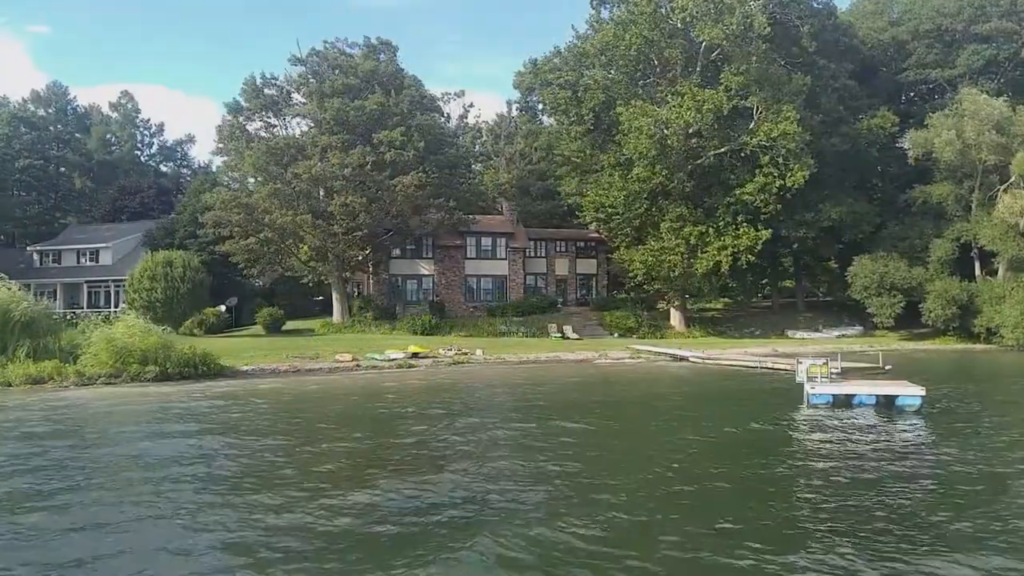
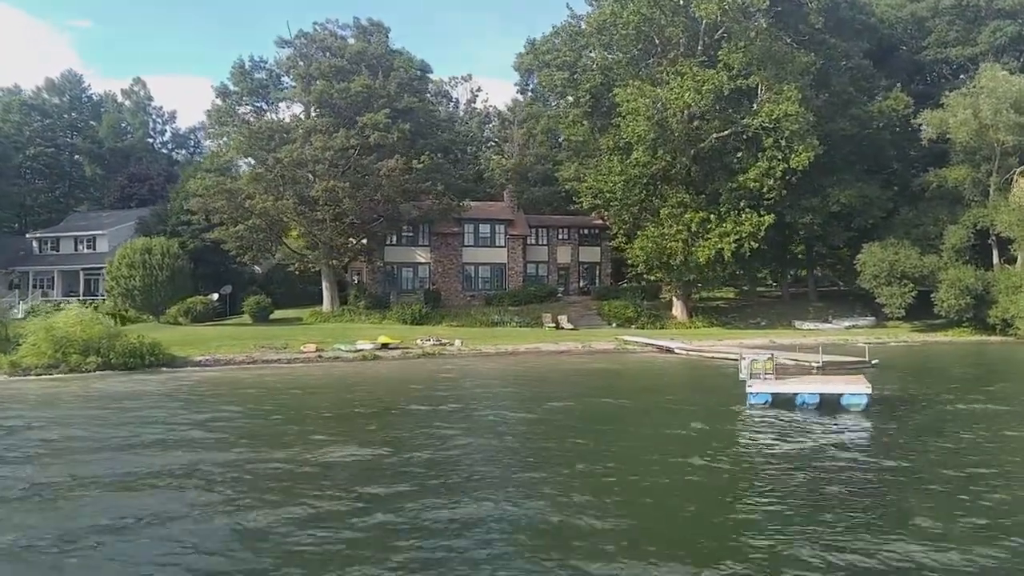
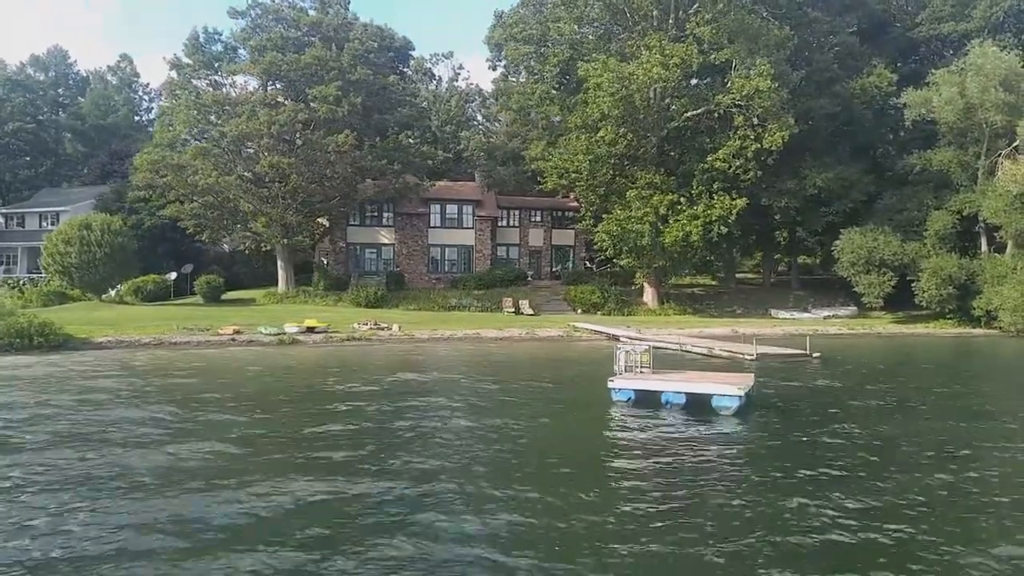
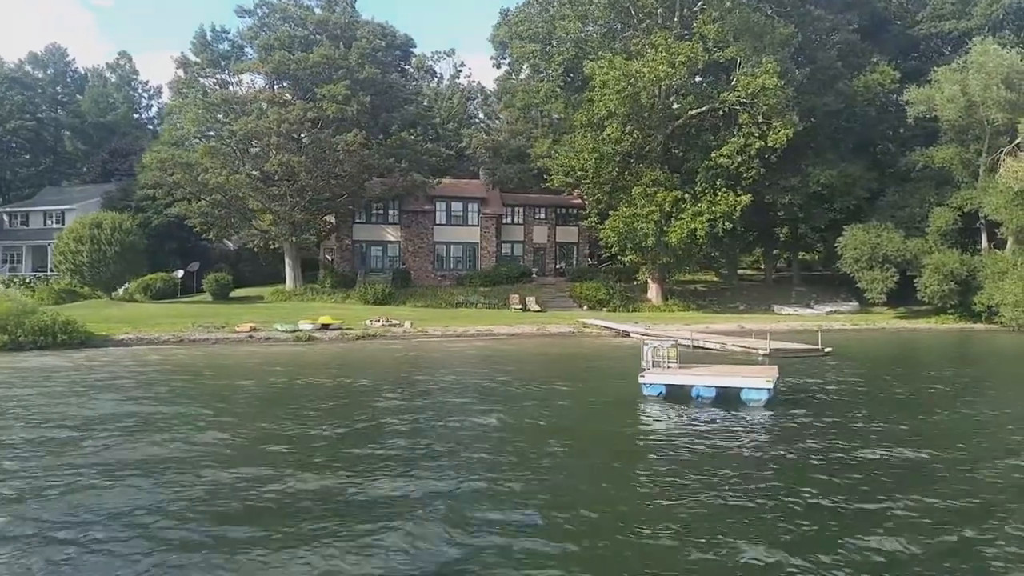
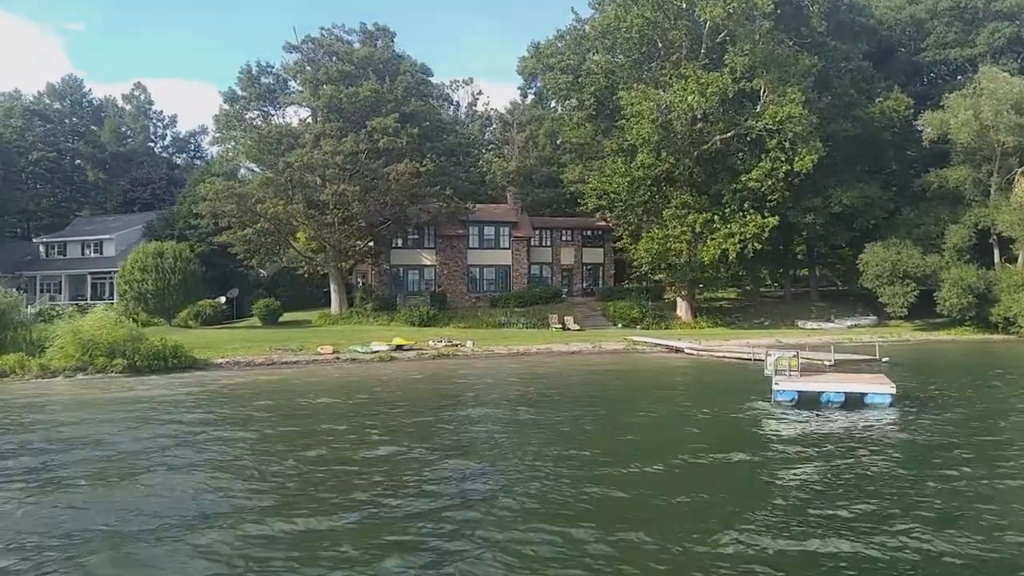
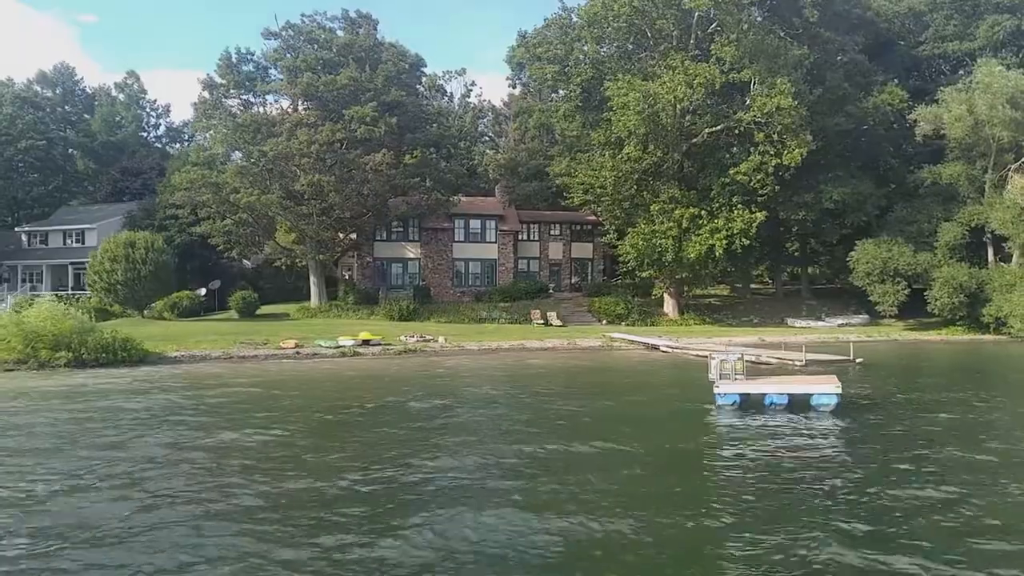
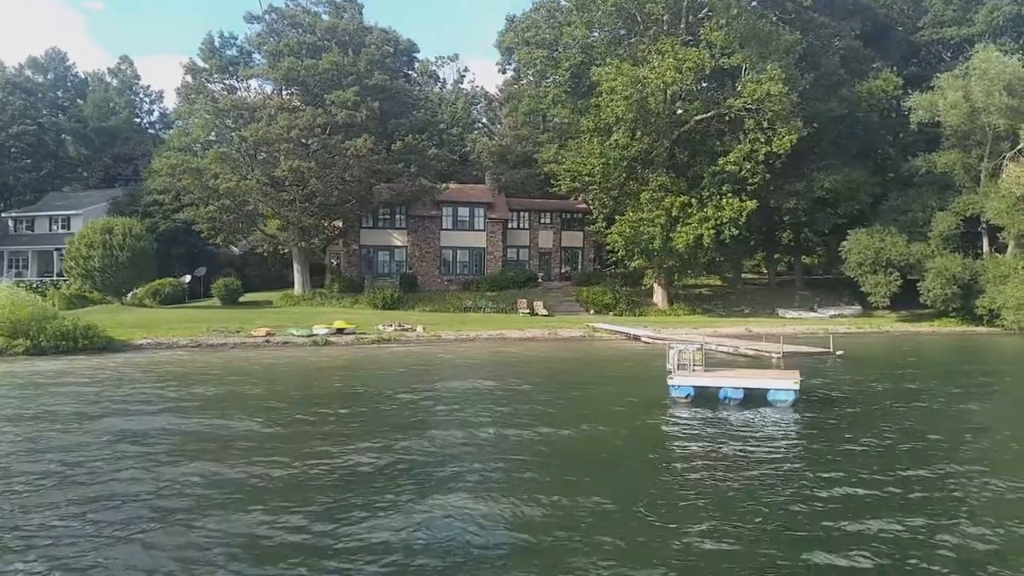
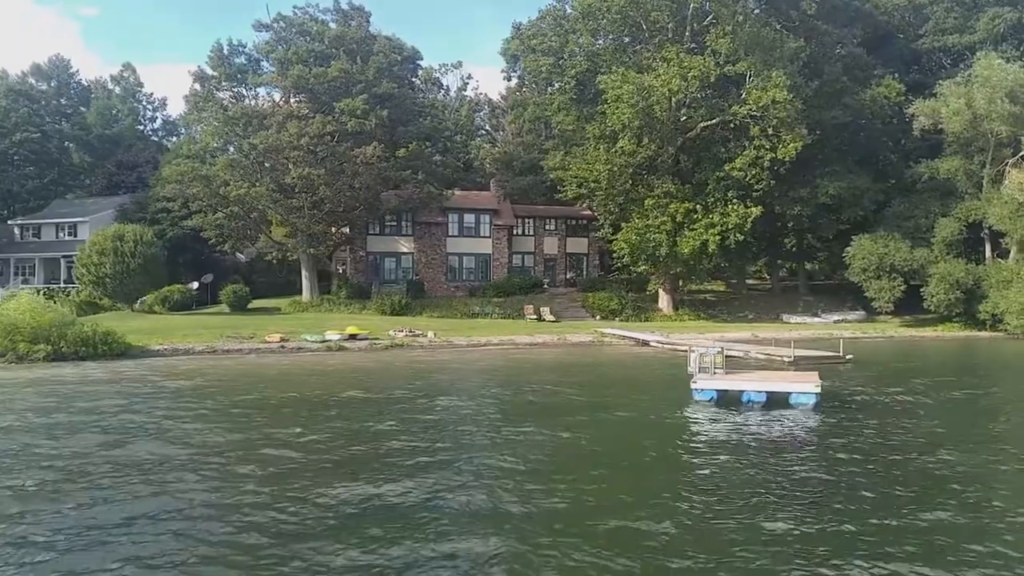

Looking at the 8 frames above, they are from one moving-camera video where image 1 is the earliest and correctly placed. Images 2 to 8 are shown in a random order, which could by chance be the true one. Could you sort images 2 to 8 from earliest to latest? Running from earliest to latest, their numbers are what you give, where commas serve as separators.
5, 2, 6, 8, 7, 4, 3
